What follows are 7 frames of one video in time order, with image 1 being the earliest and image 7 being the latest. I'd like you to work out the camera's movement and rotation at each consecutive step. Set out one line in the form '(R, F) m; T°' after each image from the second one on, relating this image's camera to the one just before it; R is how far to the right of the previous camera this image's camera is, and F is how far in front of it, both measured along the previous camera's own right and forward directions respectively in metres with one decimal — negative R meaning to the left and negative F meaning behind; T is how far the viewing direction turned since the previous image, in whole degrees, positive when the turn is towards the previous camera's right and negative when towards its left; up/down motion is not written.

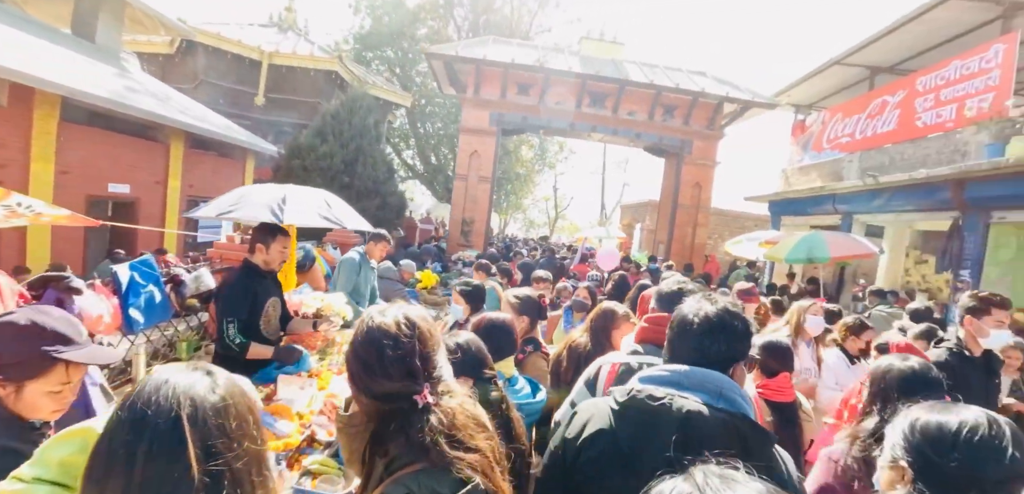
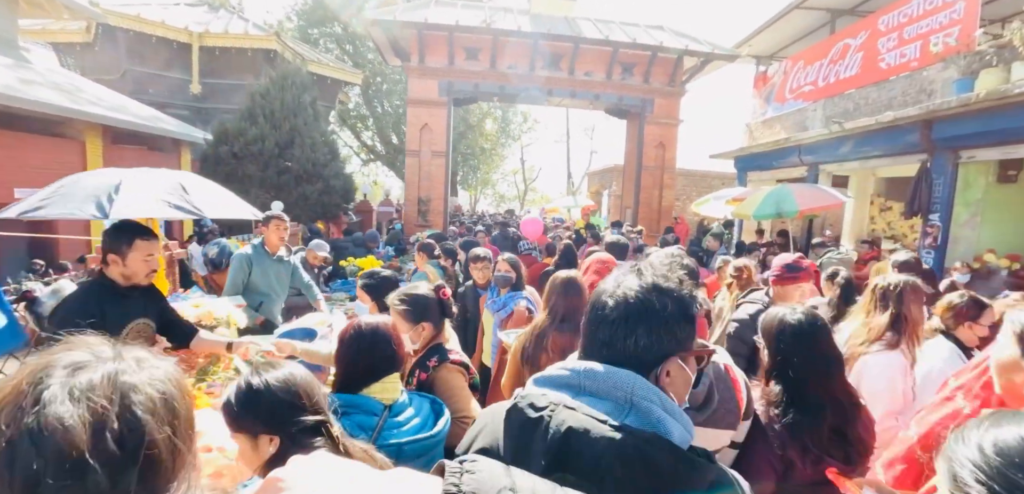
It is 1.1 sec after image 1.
(+0.4, +0.5) m; +3°
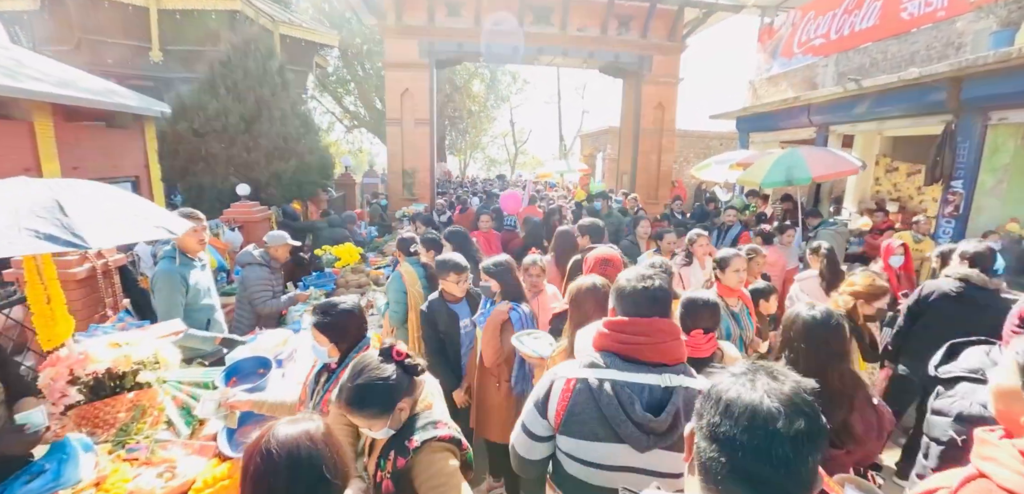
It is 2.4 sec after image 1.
(0.0, +0.5) m; +1°
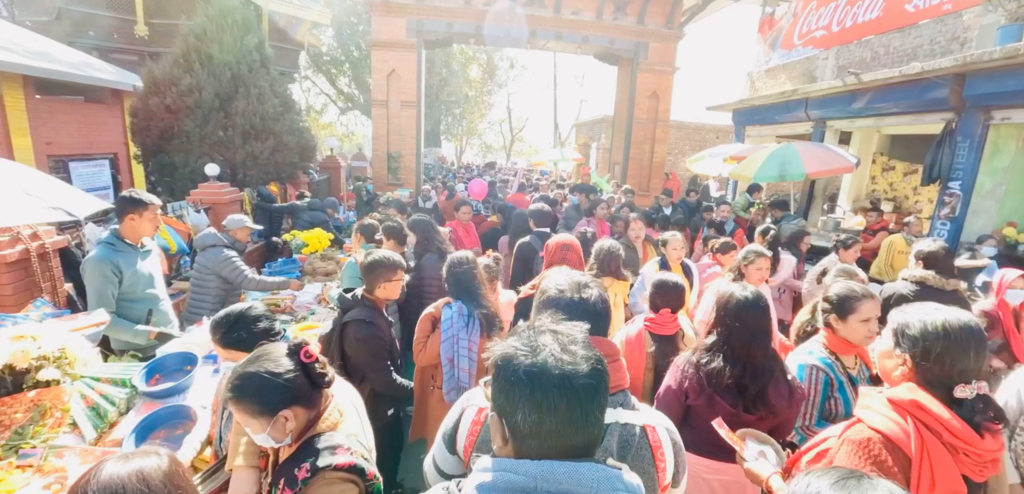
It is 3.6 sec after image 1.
(+0.2, +0.2) m; 0°
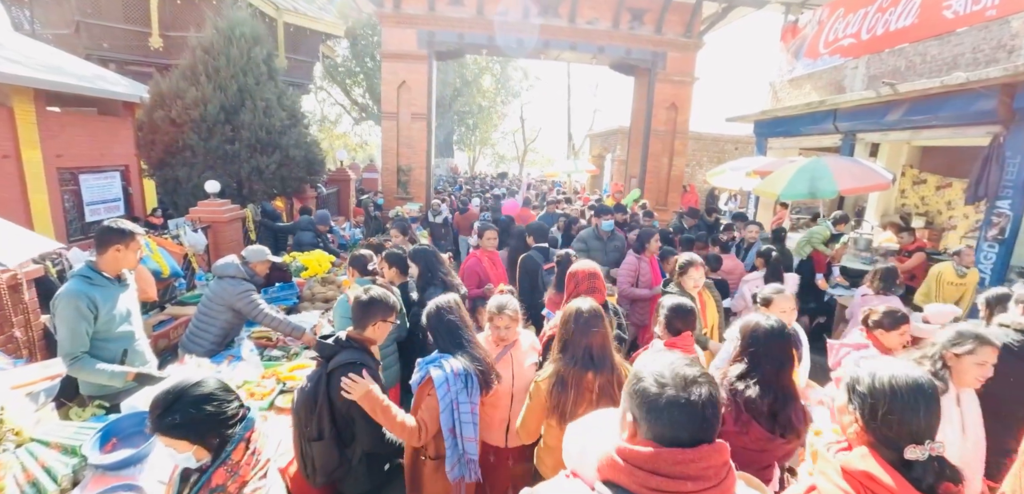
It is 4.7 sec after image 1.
(0.0, +0.3) m; -2°
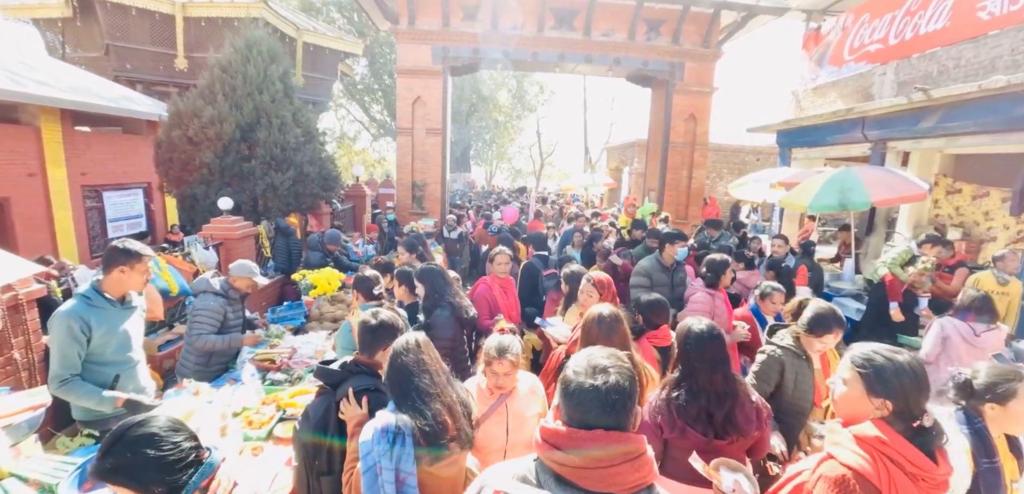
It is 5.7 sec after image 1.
(0.0, +0.2) m; -2°
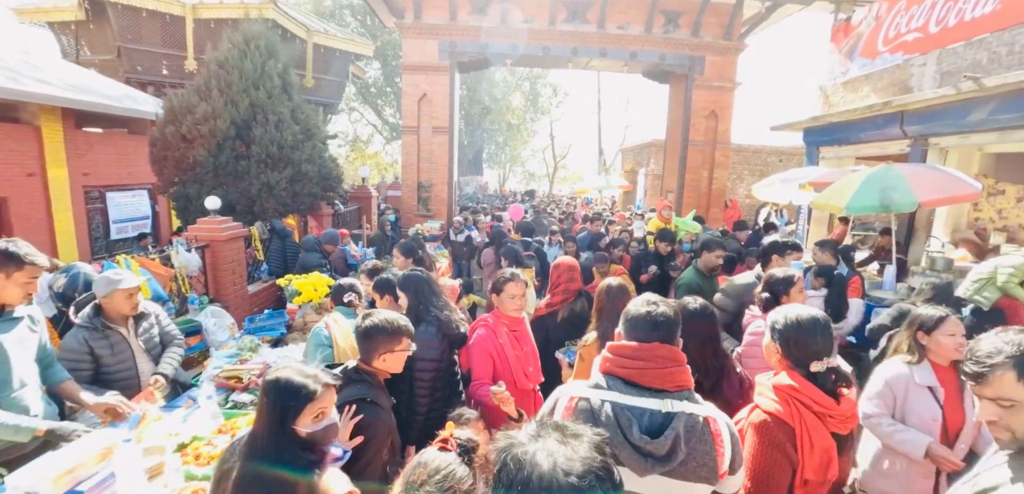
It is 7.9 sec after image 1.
(+0.1, +0.5) m; -2°
